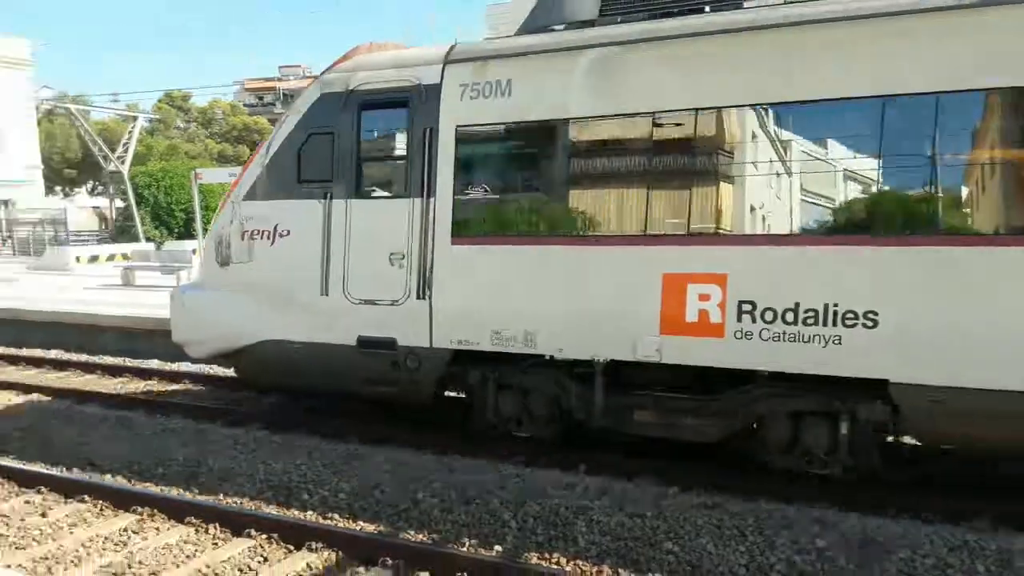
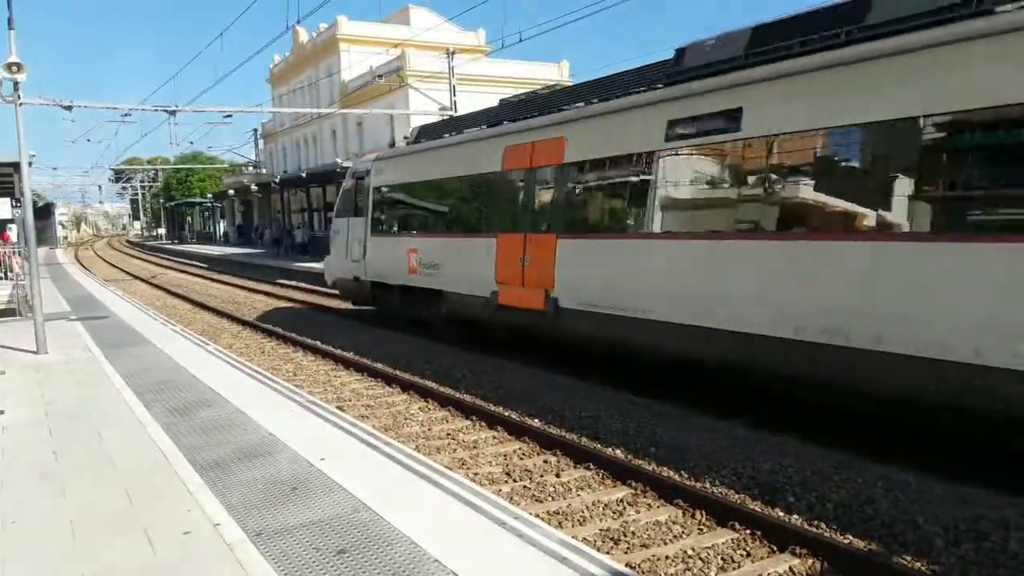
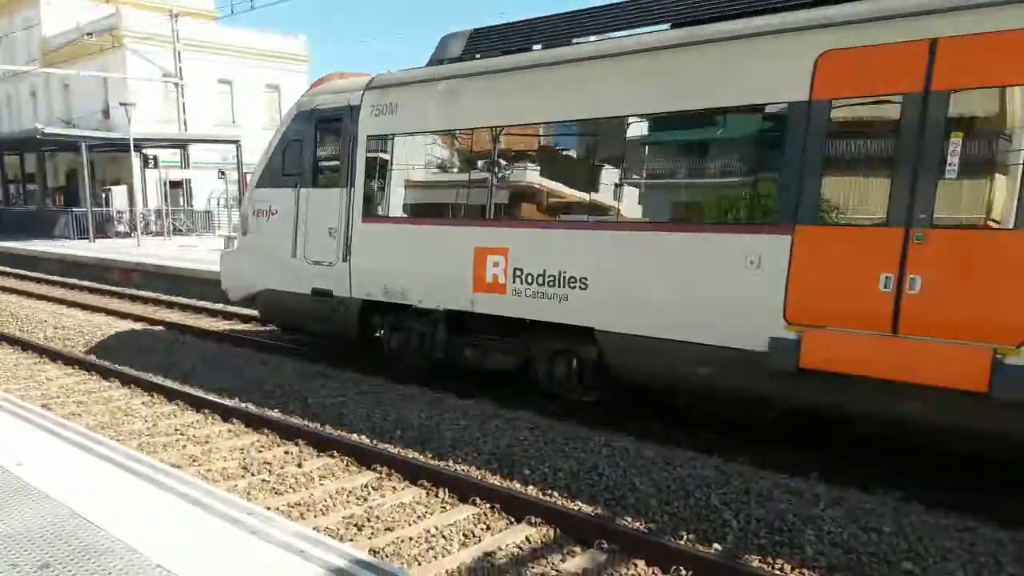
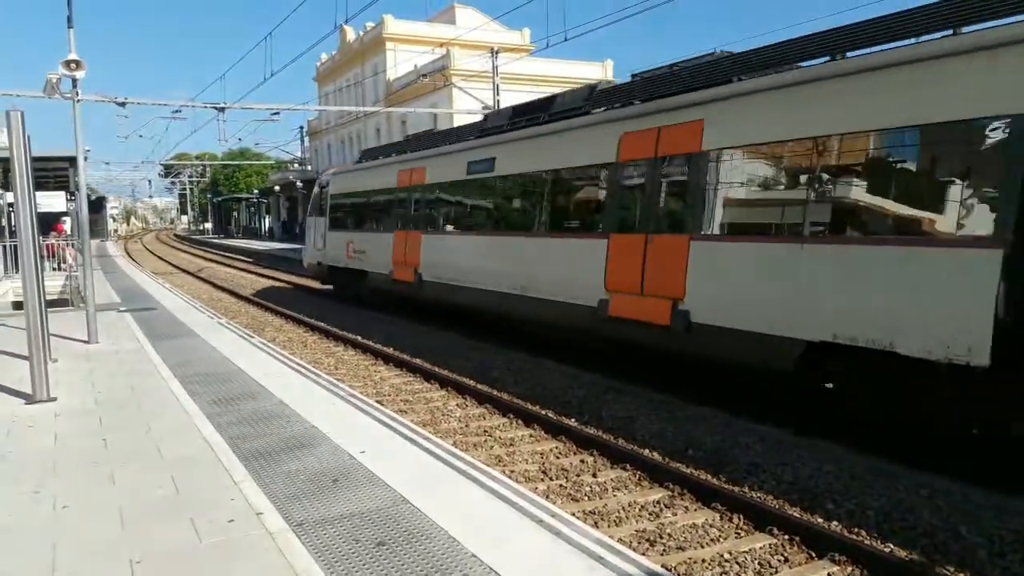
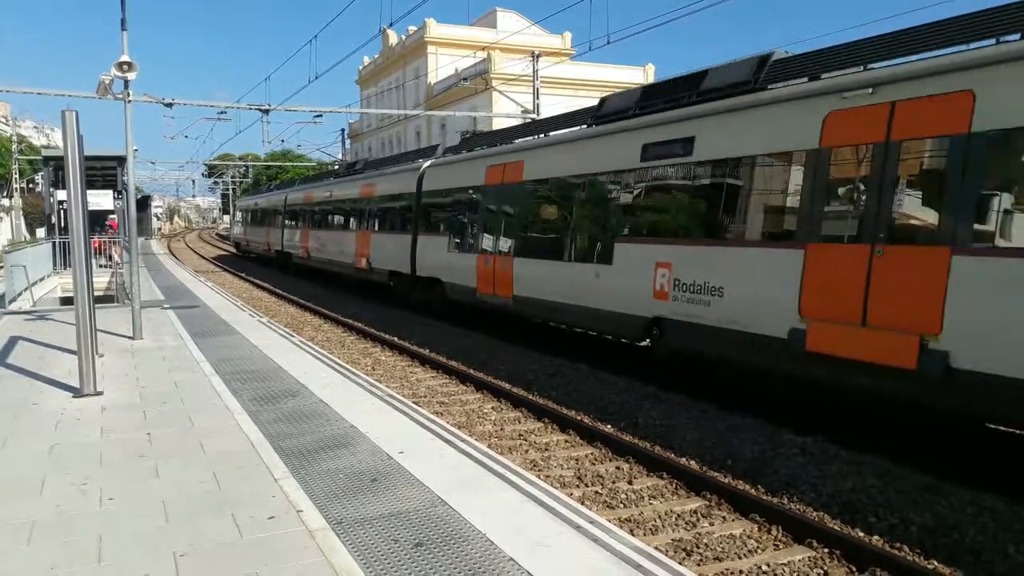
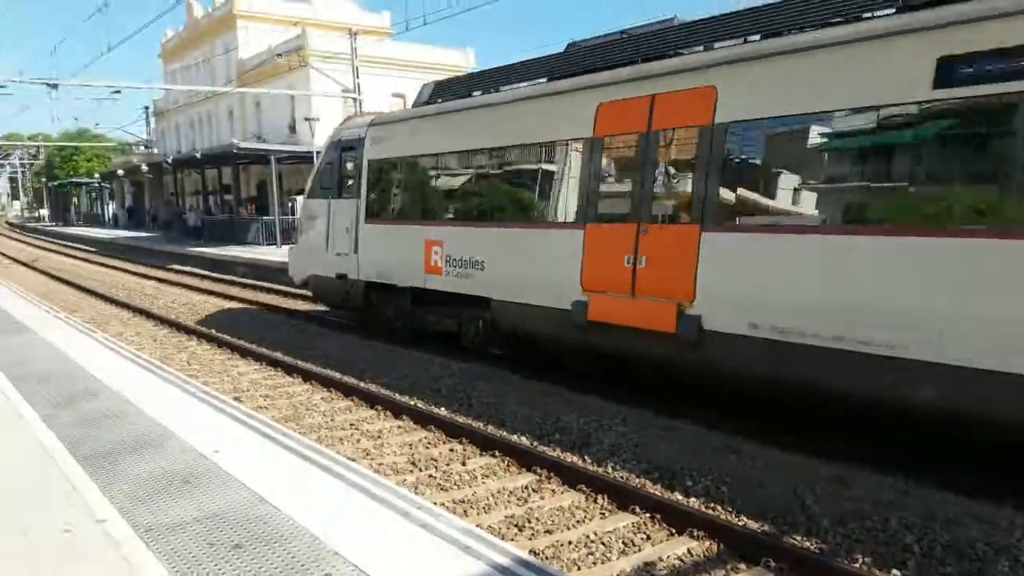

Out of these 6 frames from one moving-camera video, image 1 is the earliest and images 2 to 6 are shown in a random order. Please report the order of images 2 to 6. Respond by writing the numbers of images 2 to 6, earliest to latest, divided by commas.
3, 6, 2, 4, 5
